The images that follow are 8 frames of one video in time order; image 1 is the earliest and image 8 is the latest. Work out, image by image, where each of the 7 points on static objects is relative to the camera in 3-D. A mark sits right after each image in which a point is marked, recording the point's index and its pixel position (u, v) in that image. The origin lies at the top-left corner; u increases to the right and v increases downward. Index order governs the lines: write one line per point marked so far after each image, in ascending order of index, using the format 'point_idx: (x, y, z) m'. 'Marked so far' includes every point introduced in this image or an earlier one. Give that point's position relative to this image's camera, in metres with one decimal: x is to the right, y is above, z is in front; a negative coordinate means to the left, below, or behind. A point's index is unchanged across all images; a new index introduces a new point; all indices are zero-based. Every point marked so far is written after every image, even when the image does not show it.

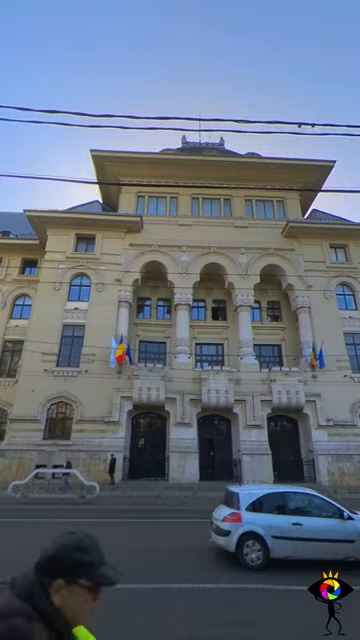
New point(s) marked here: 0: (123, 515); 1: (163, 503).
0: (-2.2, -7.5, +13.3) m
1: (-0.8, -8.1, +15.1) m
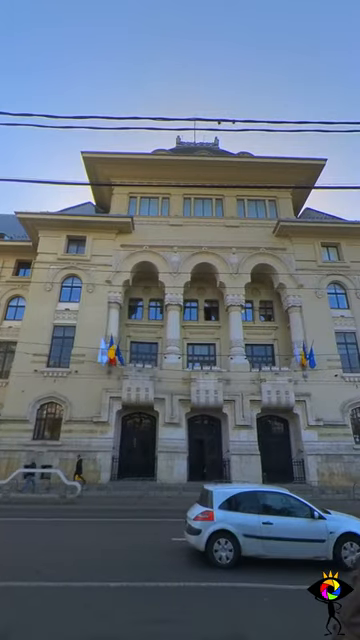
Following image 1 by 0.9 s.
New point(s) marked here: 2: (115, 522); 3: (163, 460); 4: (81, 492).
0: (-2.9, -7.5, +13.3) m
1: (-1.5, -8.1, +15.1) m
2: (-2.4, -7.3, +12.5) m
3: (-1.0, -8.2, +20.0) m
4: (-4.9, -8.0, +15.9) m
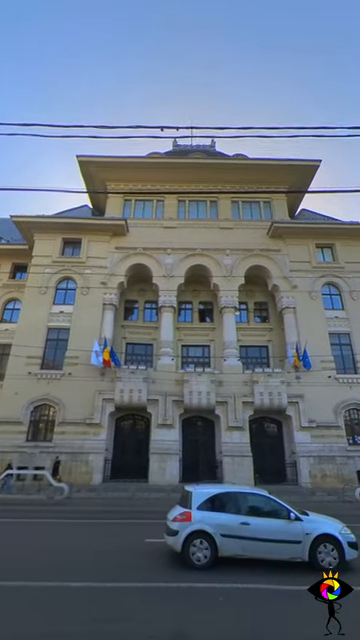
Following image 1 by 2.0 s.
0: (-3.5, -7.6, +13.4) m
1: (-2.0, -8.2, +15.2) m
2: (-2.9, -7.4, +12.5) m
3: (-1.5, -8.3, +20.0) m
4: (-5.4, -8.1, +16.0) m
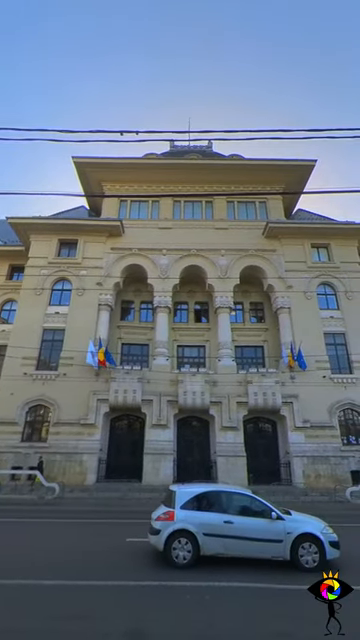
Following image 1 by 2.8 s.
0: (-3.9, -7.6, +13.4) m
1: (-2.4, -8.2, +15.2) m
2: (-3.4, -7.4, +12.6) m
3: (-1.8, -8.3, +20.1) m
4: (-5.8, -8.2, +16.1) m
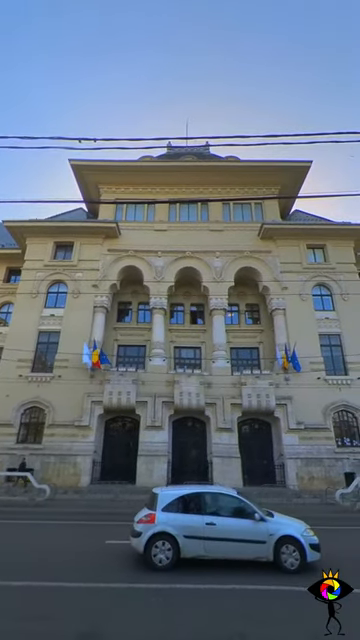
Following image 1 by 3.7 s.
0: (-4.4, -7.8, +13.5) m
1: (-2.9, -8.4, +15.3) m
2: (-3.8, -7.5, +12.7) m
3: (-2.2, -8.5, +20.1) m
4: (-6.2, -8.3, +16.2) m
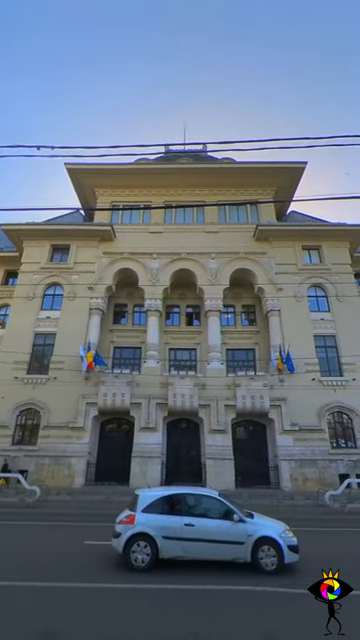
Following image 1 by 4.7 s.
0: (-4.8, -7.8, +13.6) m
1: (-3.3, -8.4, +15.4) m
2: (-4.3, -7.6, +12.7) m
3: (-2.6, -8.6, +20.2) m
4: (-6.6, -8.4, +16.3) m
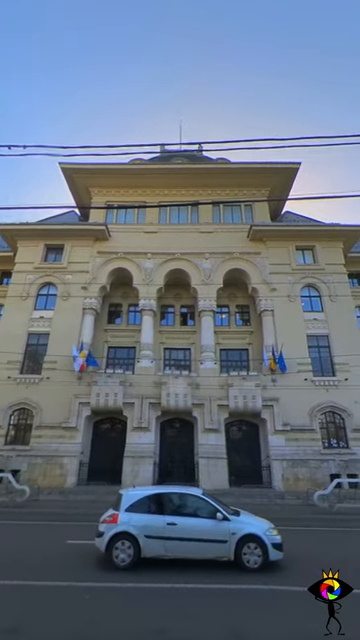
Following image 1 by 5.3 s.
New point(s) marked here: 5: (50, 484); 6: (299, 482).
0: (-5.3, -7.8, +13.6) m
1: (-3.7, -8.4, +15.4) m
2: (-4.7, -7.6, +12.8) m
3: (-3.0, -8.6, +20.2) m
4: (-7.1, -8.4, +16.3) m
5: (-7.4, -9.4, +19.6) m
6: (+6.8, -9.3, +19.6) m
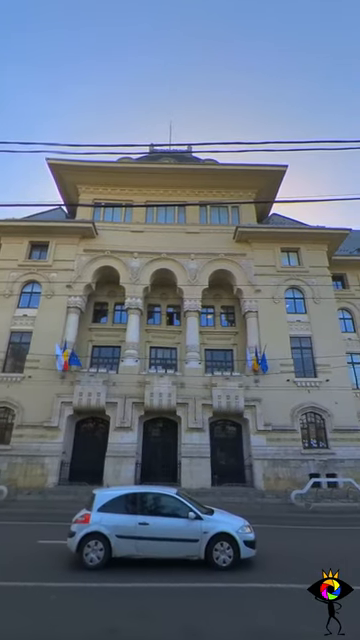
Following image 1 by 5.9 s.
0: (-6.1, -7.8, +13.5) m
1: (-4.7, -8.4, +15.3) m
2: (-5.6, -7.5, +12.7) m
3: (-4.1, -8.5, +20.2) m
4: (-8.0, -8.3, +16.1) m
5: (-8.5, -9.4, +19.5) m
6: (+5.8, -9.3, +19.8) m
